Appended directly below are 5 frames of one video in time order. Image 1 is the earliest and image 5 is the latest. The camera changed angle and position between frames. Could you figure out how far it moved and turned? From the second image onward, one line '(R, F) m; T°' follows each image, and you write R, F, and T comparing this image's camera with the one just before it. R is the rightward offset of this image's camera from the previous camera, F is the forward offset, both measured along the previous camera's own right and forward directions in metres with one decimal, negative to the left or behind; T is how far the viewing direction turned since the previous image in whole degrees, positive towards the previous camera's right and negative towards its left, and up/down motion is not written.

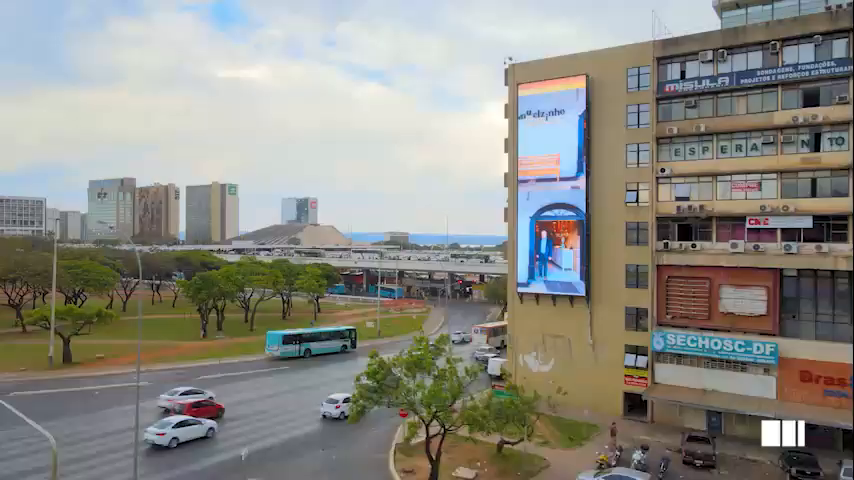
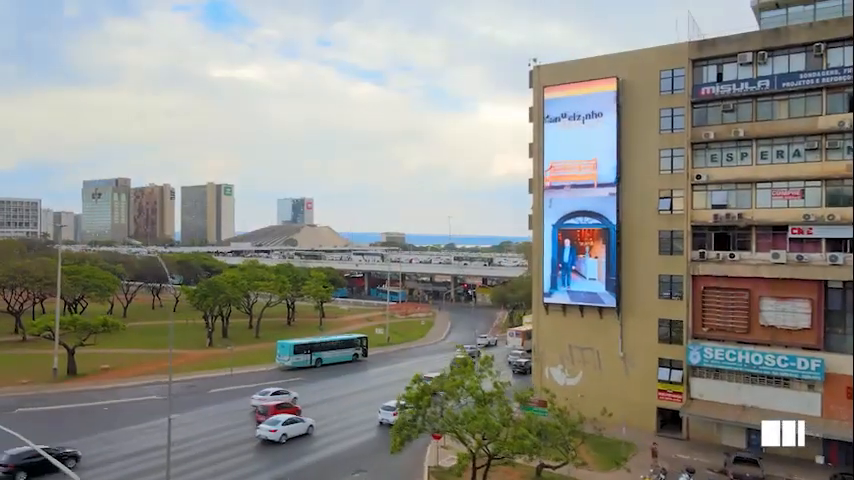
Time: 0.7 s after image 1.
(-1.9, +1.7) m; 0°
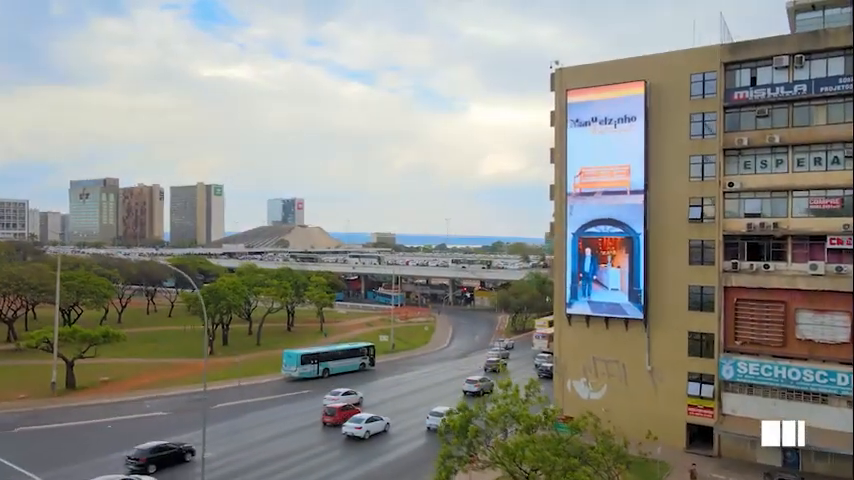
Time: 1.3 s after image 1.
(-1.9, +1.7) m; +1°
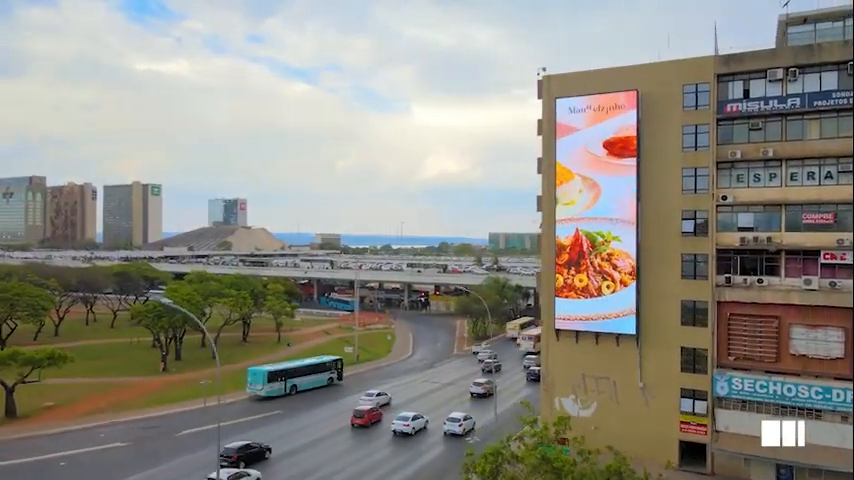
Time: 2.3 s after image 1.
(-2.5, +2.2) m; +5°
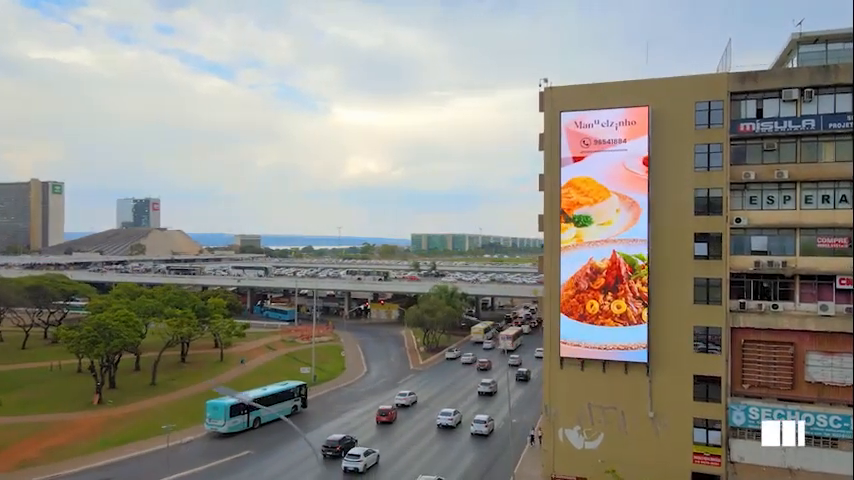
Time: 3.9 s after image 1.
(-4.5, +3.7) m; +7°
